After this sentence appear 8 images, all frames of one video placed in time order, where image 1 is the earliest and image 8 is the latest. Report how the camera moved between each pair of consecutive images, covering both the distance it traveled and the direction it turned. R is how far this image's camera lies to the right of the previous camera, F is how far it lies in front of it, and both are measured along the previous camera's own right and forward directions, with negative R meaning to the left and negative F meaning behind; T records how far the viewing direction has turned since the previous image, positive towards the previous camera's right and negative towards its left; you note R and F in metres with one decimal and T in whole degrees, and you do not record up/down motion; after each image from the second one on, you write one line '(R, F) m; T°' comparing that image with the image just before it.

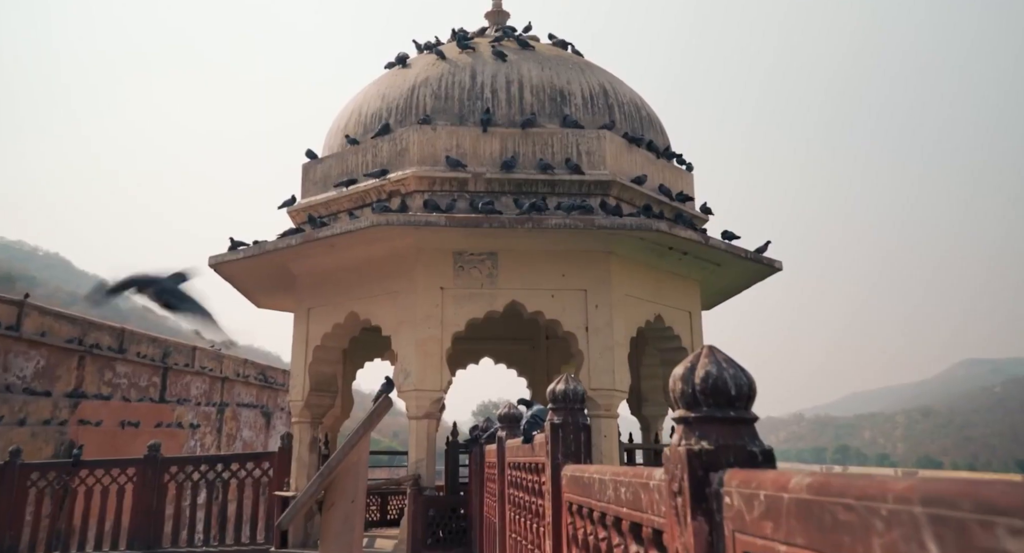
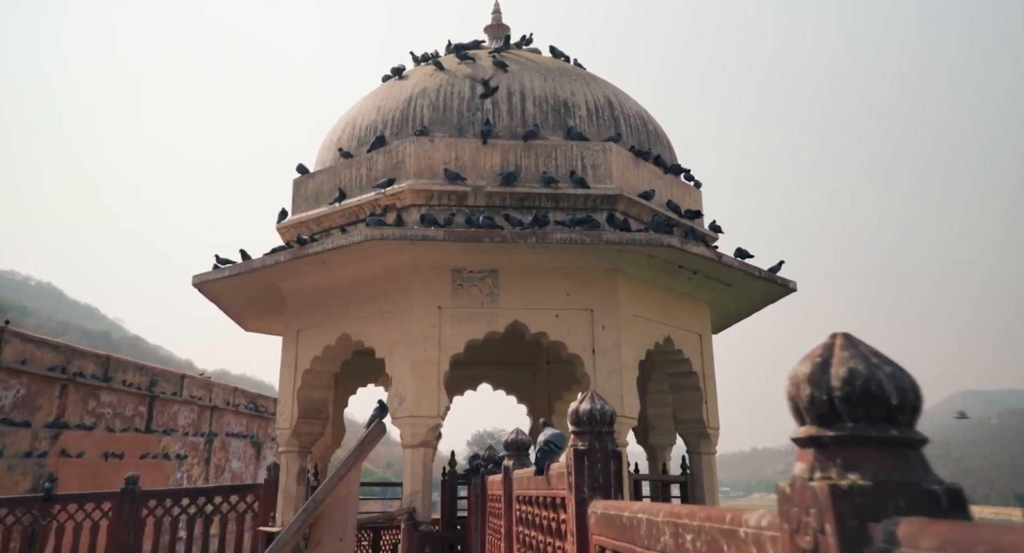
(-0.1, +0.5) m; 0°
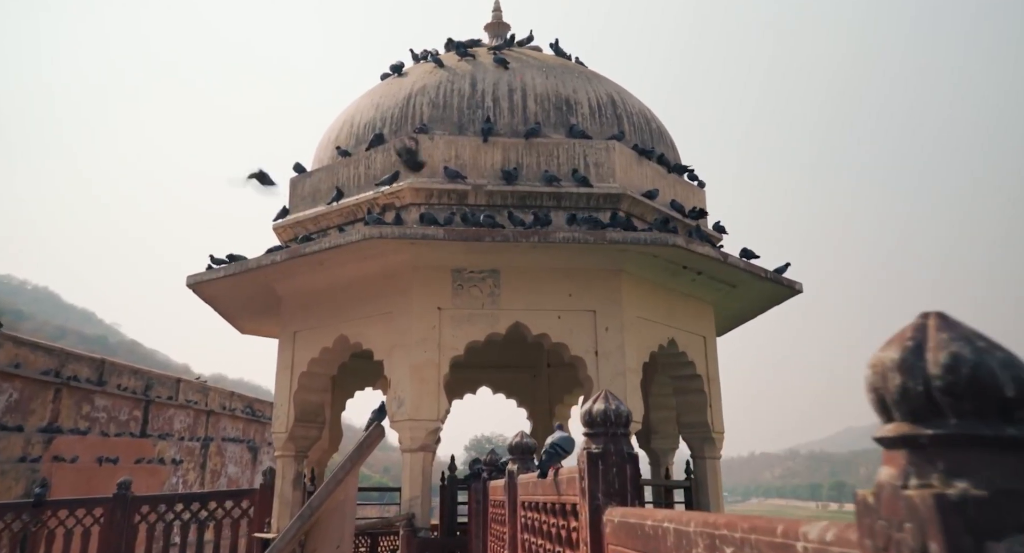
(0.0, +0.2) m; 0°
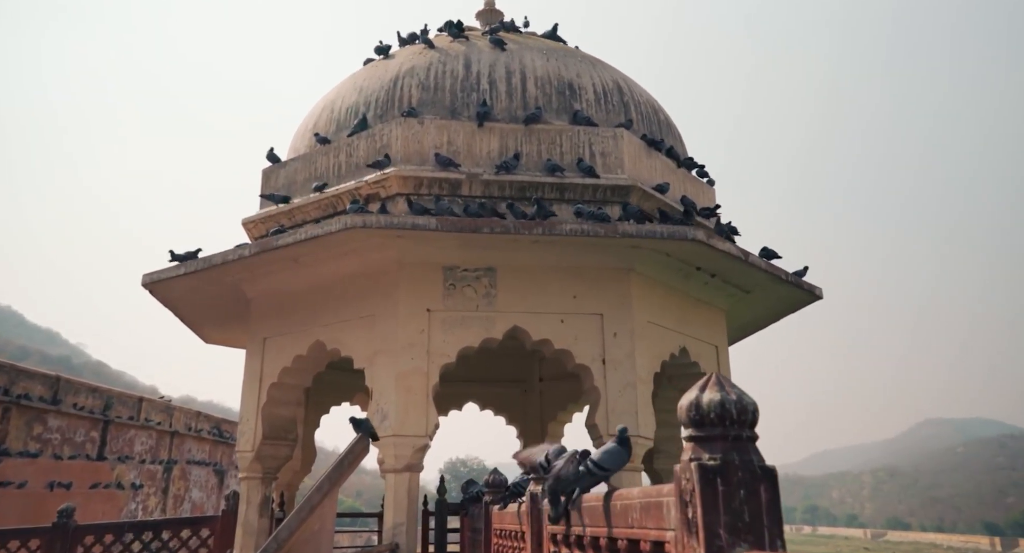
(-0.2, +0.8) m; +2°
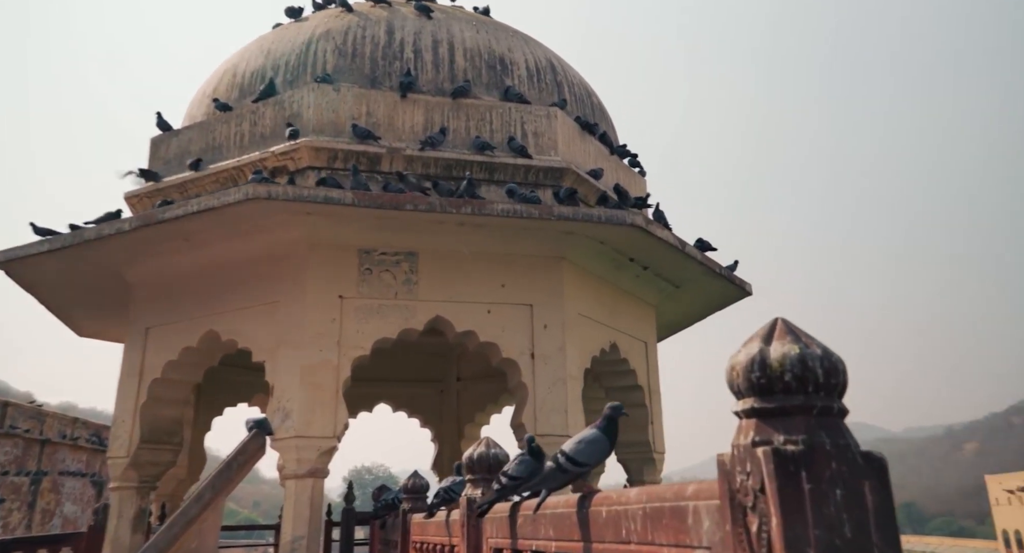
(-0.1, +0.6) m; +7°
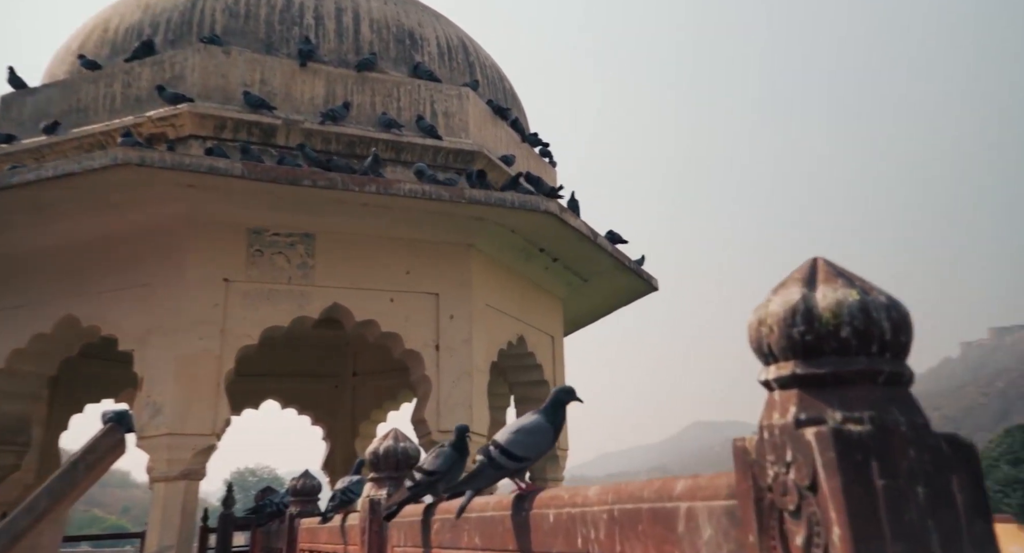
(-0.1, +0.3) m; +8°
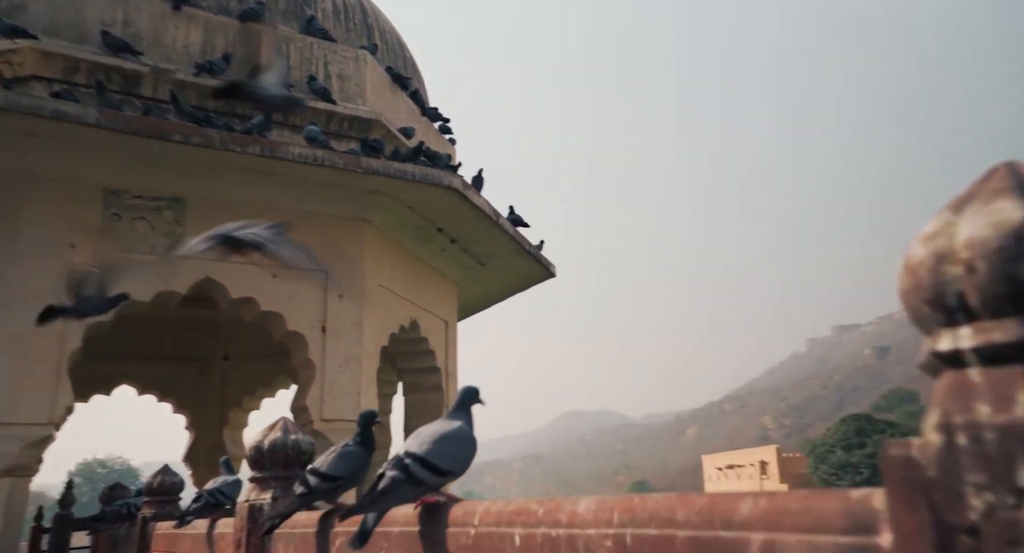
(-0.1, +0.3) m; +10°
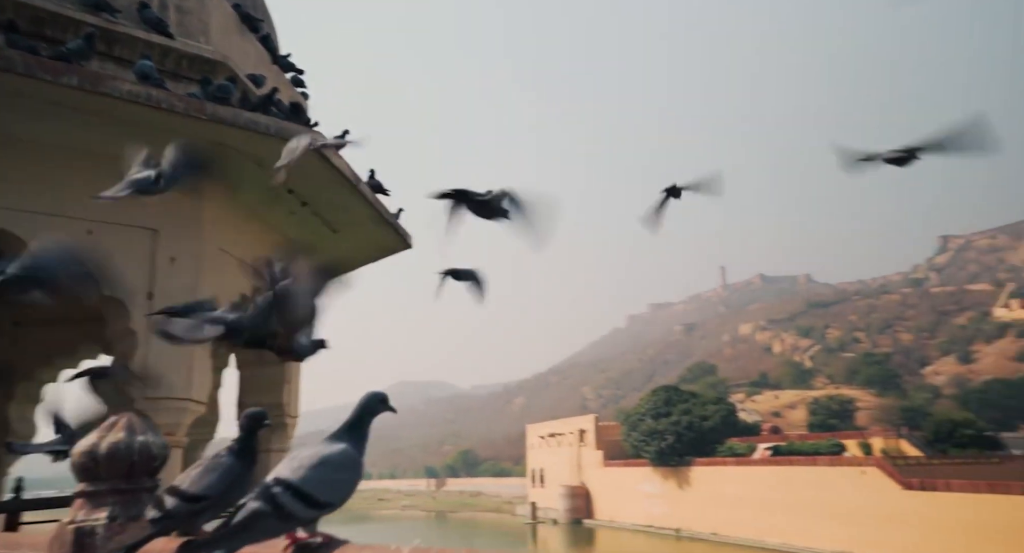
(-0.2, +0.2) m; +14°
